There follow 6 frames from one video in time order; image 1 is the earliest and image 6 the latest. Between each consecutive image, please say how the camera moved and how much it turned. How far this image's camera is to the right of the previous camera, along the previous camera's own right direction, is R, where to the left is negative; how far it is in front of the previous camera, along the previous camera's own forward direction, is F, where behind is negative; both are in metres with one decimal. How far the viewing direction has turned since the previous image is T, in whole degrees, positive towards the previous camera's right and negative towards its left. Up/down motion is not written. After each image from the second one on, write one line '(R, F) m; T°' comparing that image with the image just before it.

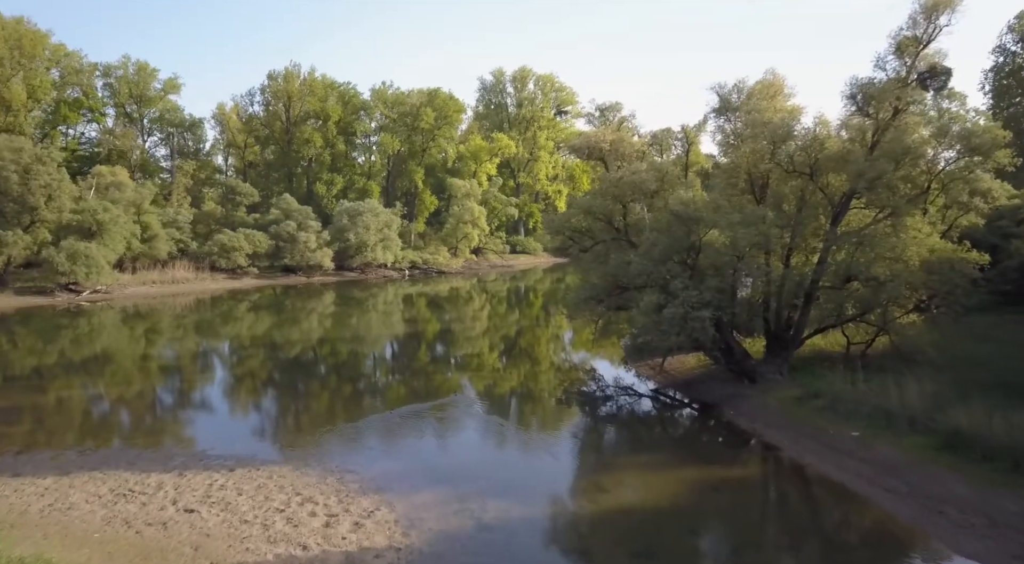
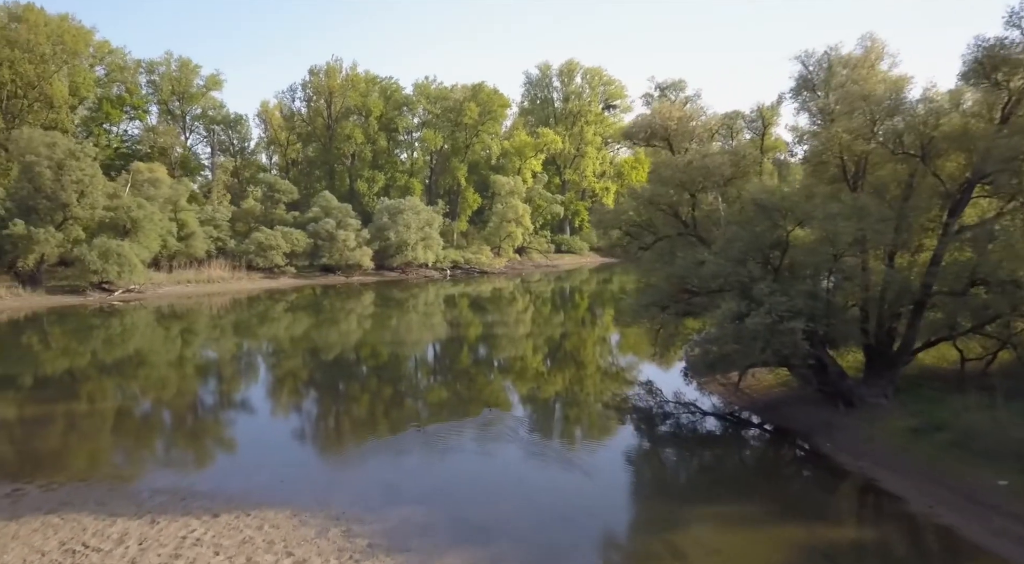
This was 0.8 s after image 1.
(0.0, +1.5) m; -4°
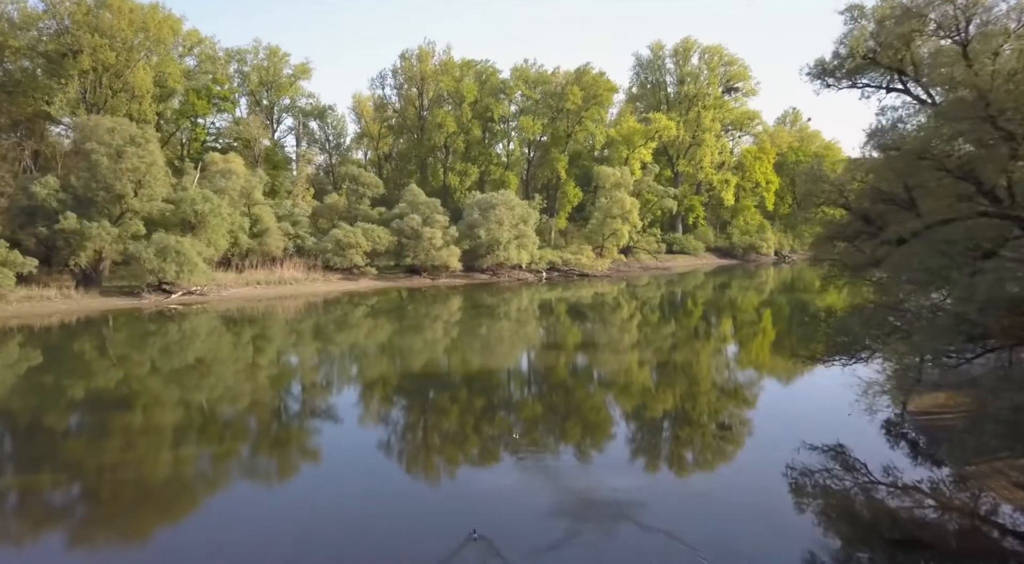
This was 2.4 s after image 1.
(-0.3, +3.9) m; -8°
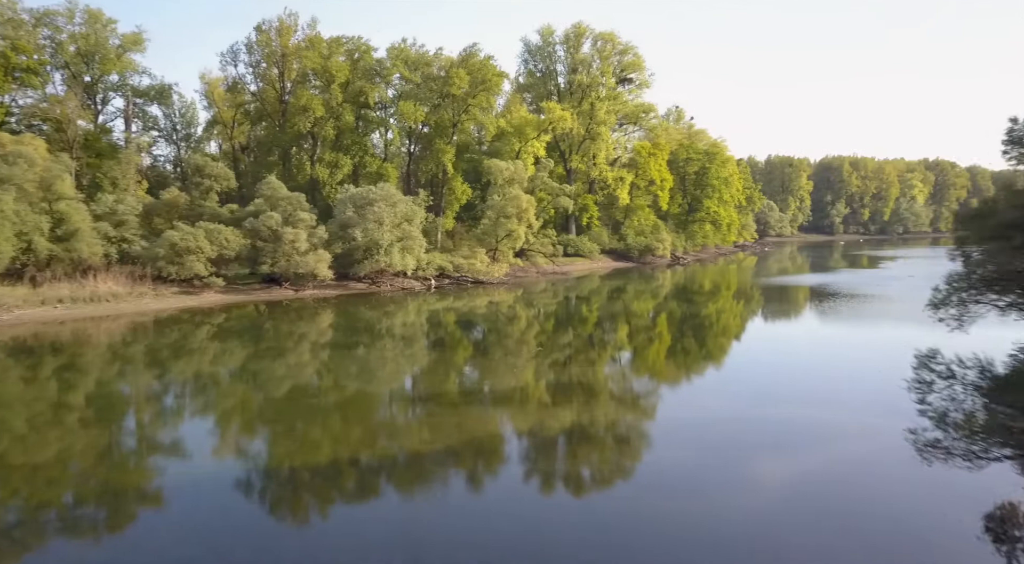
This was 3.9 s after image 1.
(-0.2, +3.9) m; +10°
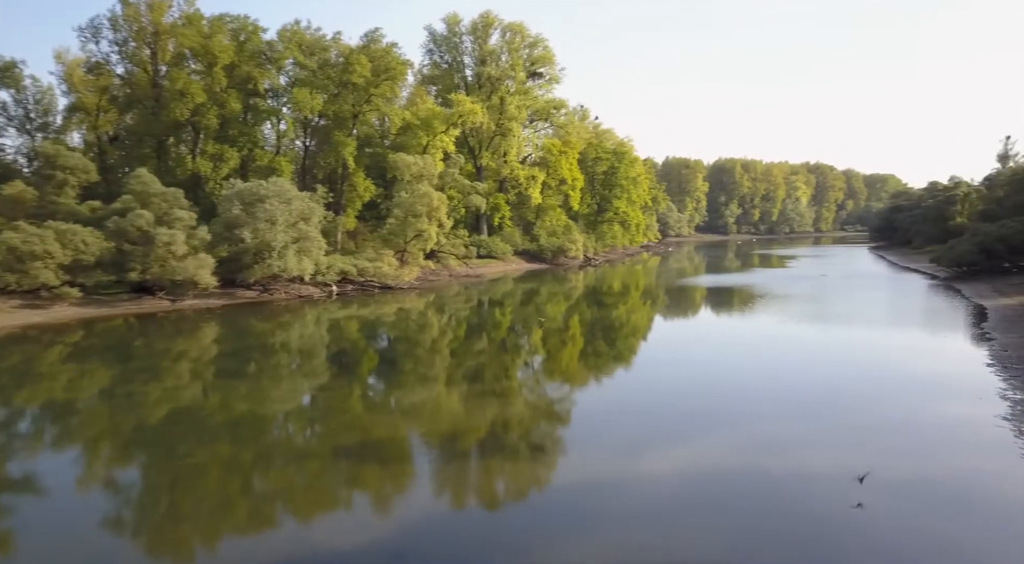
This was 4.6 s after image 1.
(-0.4, +2.1) m; +8°
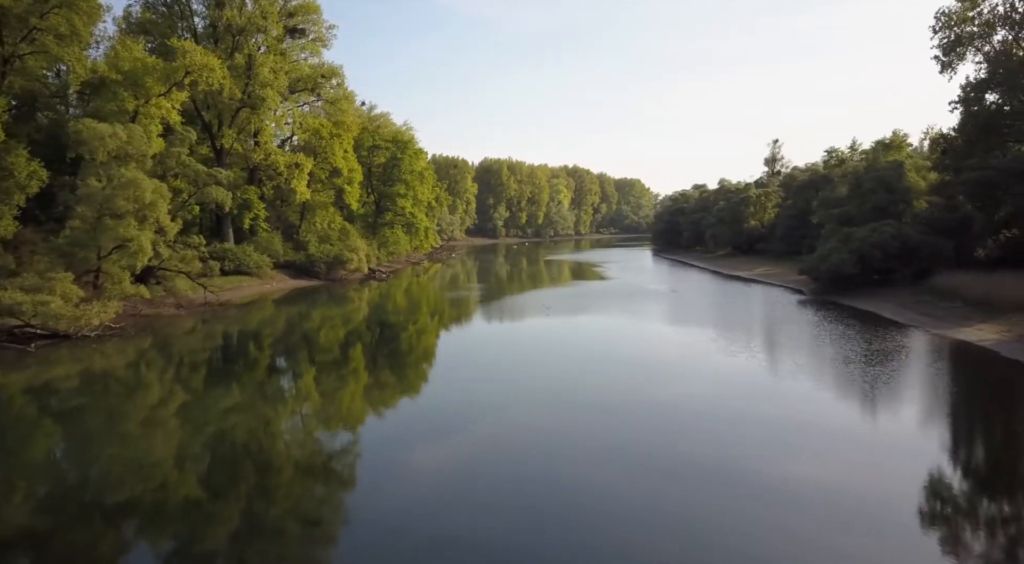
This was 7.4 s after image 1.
(-0.4, +7.7) m; +19°
